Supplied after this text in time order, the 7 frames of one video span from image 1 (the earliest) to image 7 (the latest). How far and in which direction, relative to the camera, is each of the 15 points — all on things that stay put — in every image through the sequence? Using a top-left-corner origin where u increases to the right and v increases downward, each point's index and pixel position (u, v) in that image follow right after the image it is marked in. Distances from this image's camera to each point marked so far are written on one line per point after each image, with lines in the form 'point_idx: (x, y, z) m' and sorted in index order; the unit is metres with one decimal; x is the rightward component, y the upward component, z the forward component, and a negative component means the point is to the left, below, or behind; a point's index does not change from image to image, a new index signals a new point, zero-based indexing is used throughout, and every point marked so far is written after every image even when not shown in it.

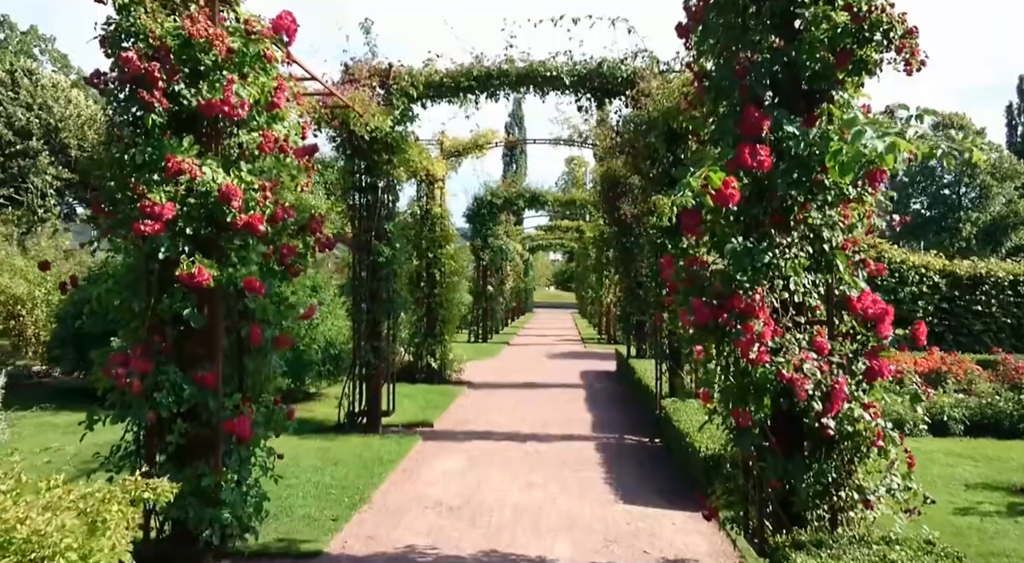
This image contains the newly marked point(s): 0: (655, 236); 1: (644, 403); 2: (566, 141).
0: (+1.3, +0.4, +7.7) m
1: (+1.4, -1.3, +9.3) m
2: (+0.7, +1.9, +11.6) m
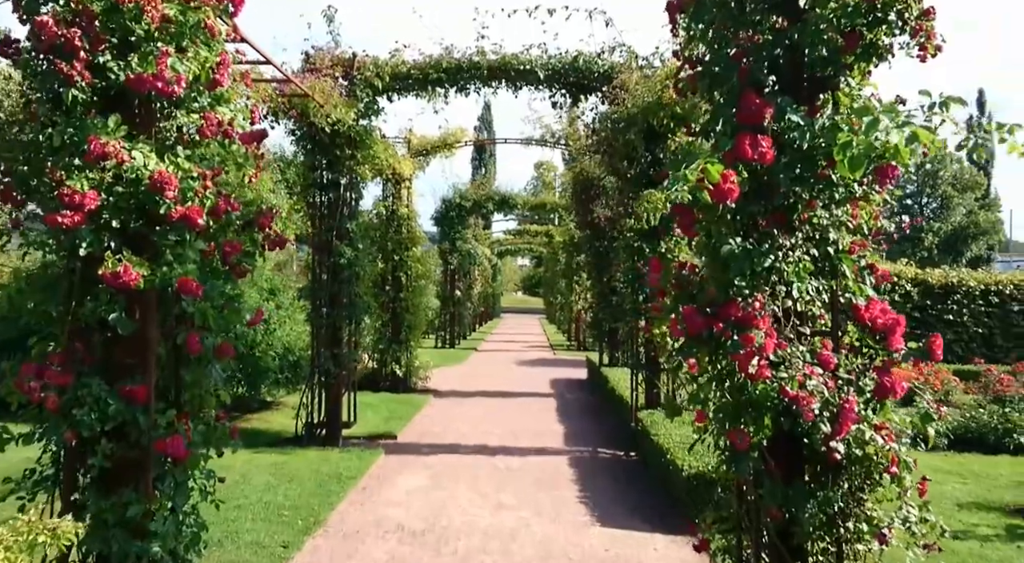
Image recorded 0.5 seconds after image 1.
0: (+1.0, +0.4, +7.4) m
1: (+1.1, -1.4, +8.9) m
2: (+0.3, +1.9, +11.2) m
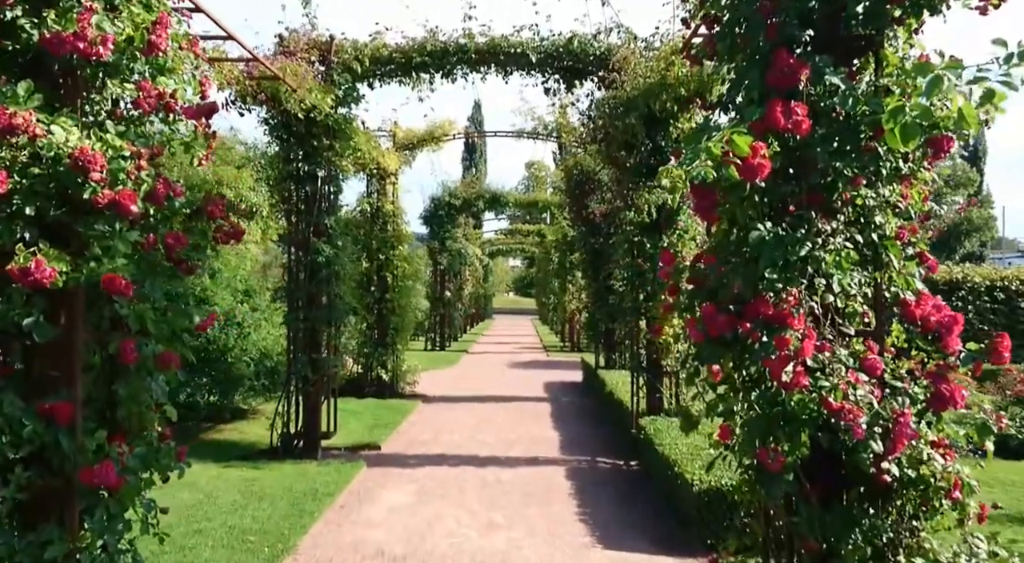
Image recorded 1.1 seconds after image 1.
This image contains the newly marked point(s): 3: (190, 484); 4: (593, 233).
0: (+1.0, +0.4, +6.9) m
1: (+1.0, -1.4, +8.4) m
2: (+0.2, +1.9, +10.7) m
3: (-2.2, -1.4, +5.7) m
4: (+1.0, +0.6, +10.8) m
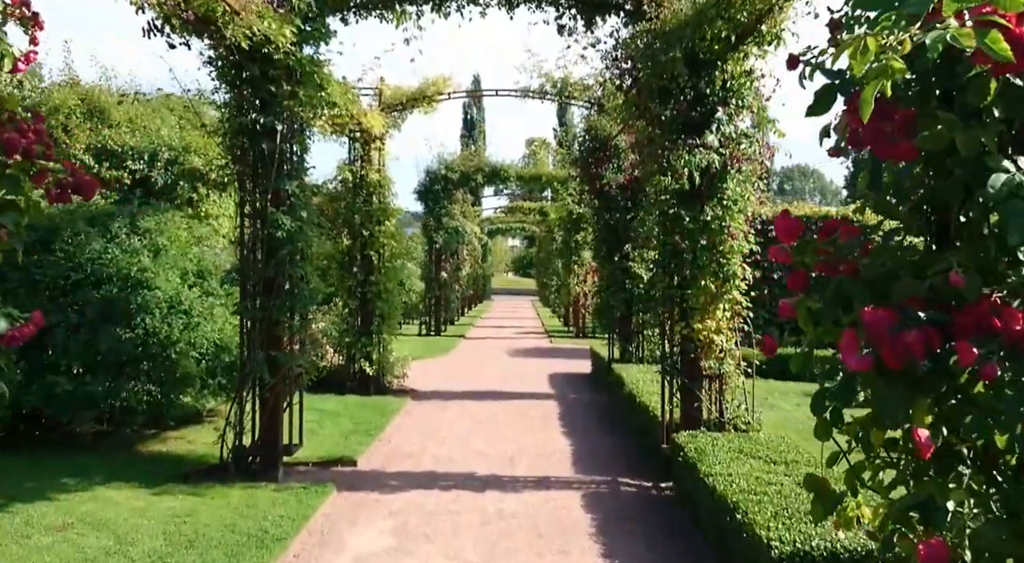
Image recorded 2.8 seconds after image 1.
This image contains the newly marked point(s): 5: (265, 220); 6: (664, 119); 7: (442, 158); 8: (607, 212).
0: (+1.0, +0.5, +5.6) m
1: (+1.1, -1.2, +7.1) m
2: (+0.3, +2.1, +9.3) m
3: (-2.1, -1.3, +4.5) m
4: (+1.0, +0.8, +9.4) m
5: (-1.6, +0.4, +5.6) m
6: (+1.0, +1.0, +5.4) m
7: (-1.3, +2.3, +16.0) m
8: (+1.0, +0.8, +9.4) m
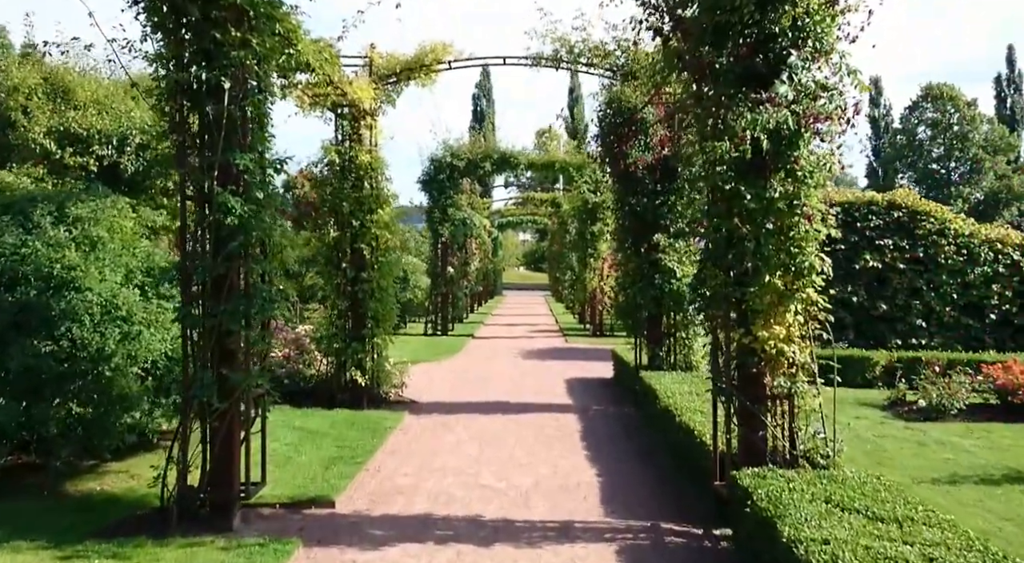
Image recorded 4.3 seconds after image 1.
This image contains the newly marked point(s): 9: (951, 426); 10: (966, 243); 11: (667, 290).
0: (+1.1, +0.5, +4.3) m
1: (+1.2, -1.2, +5.9) m
2: (+0.4, +2.1, +8.1) m
3: (-2.1, -1.3, +3.3) m
4: (+1.2, +0.9, +8.2) m
5: (-1.6, +0.4, +4.4) m
6: (+1.0, +1.1, +4.2) m
7: (-1.1, +2.4, +14.8) m
8: (+1.2, +0.8, +8.2) m
9: (+3.8, -1.2, +7.3) m
10: (+6.3, +0.5, +11.8) m
11: (+1.5, -0.1, +8.2) m
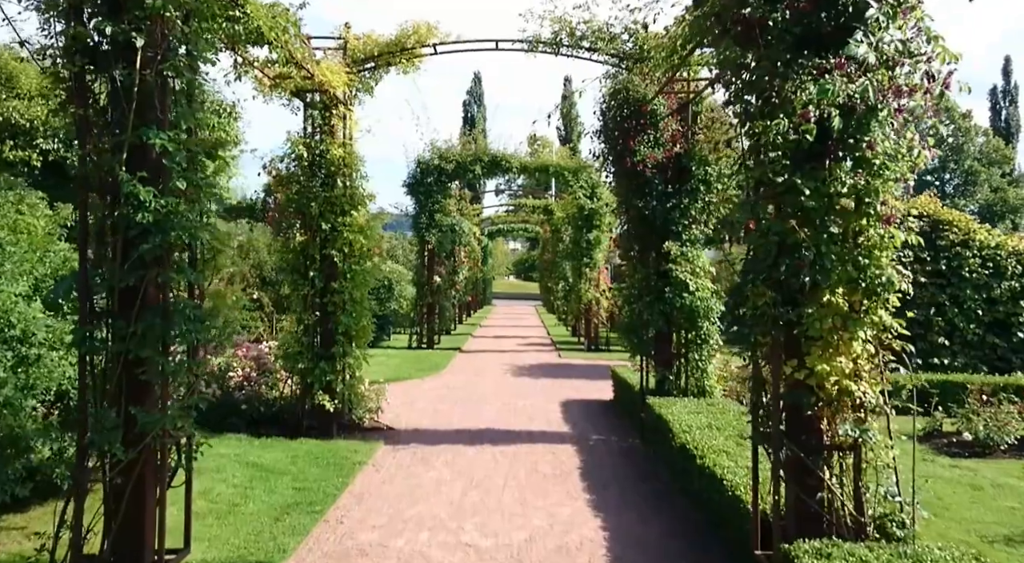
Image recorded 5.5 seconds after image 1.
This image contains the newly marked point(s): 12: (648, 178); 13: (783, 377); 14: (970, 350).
0: (+1.0, +0.5, +3.4) m
1: (+1.1, -1.3, +5.0) m
2: (+0.3, +2.0, +7.2) m
3: (-2.1, -1.3, +2.3) m
4: (+1.1, +0.8, +7.3) m
5: (-1.6, +0.4, +3.5) m
6: (+1.0, +1.0, +3.3) m
7: (-1.2, +2.2, +13.8) m
8: (+1.1, +0.7, +7.3) m
9: (+3.7, -1.4, +6.4) m
10: (+6.2, +0.3, +10.9) m
11: (+1.4, -0.2, +7.3) m
12: (+1.1, +0.9, +7.2) m
13: (+1.1, -0.4, +3.5) m
14: (+5.9, -0.9, +11.0) m
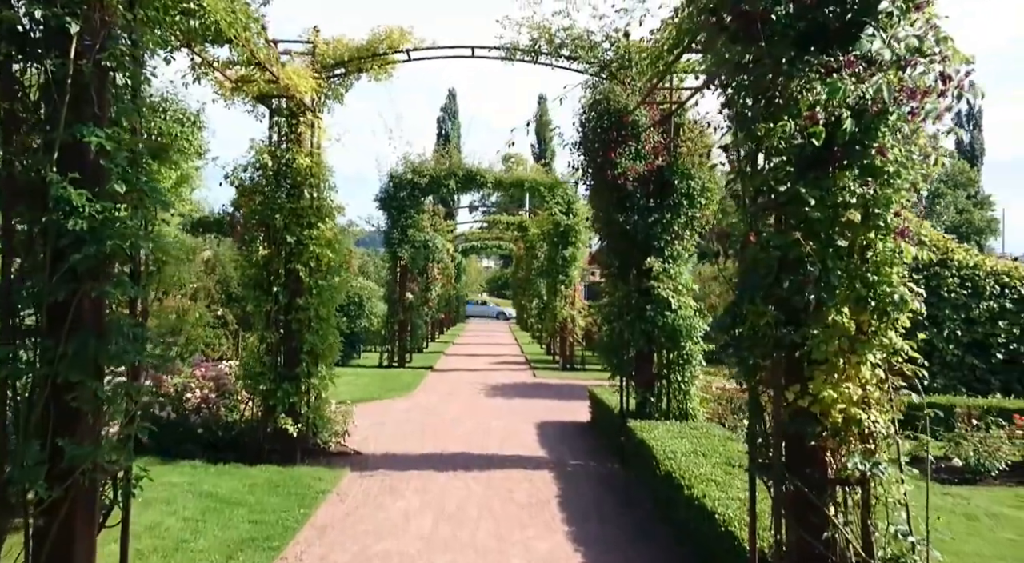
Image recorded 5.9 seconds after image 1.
0: (+1.0, +0.4, +3.1) m
1: (+0.9, -1.4, +4.7) m
2: (+0.1, +1.9, +6.9) m
3: (-2.2, -1.3, +1.9) m
4: (+0.9, +0.6, +7.0) m
5: (-1.7, +0.3, +3.1) m
6: (+0.9, +0.9, +3.0) m
7: (-1.6, +2.0, +13.5) m
8: (+0.9, +0.6, +7.0) m
9: (+3.5, -1.5, +6.1) m
10: (+5.9, +0.1, +10.8) m
11: (+1.2, -0.3, +7.0) m
12: (+0.9, +0.7, +6.9) m
13: (+1.0, -0.5, +3.2) m
14: (+5.6, -1.1, +10.8) m
